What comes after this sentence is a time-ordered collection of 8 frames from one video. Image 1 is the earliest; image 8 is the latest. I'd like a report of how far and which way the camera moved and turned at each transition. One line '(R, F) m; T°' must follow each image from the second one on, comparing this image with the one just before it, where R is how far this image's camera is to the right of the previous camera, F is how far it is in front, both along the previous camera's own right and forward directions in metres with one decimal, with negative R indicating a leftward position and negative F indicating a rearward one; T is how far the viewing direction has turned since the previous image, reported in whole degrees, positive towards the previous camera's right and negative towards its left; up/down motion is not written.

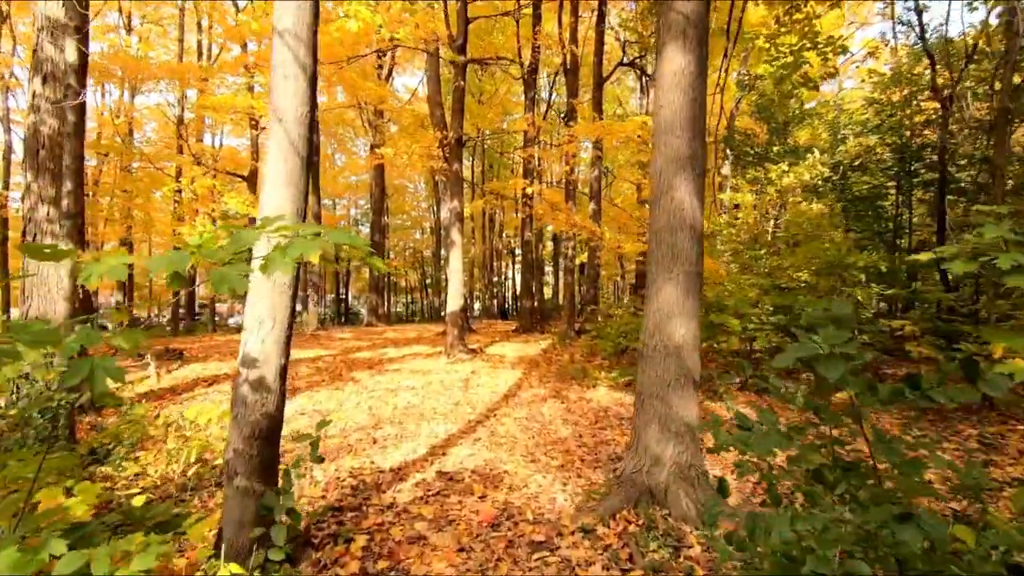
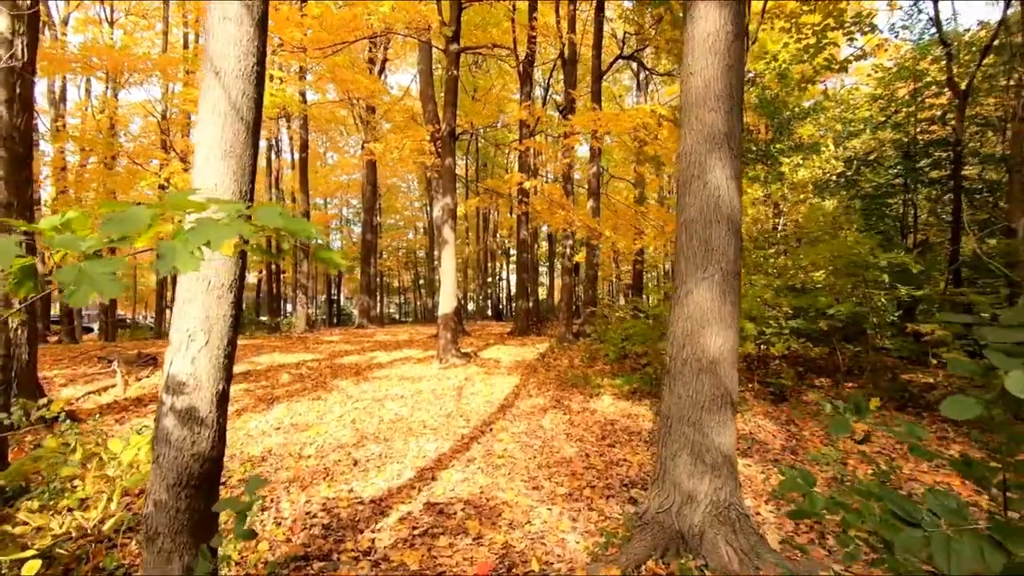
(0.0, +0.6) m; +1°
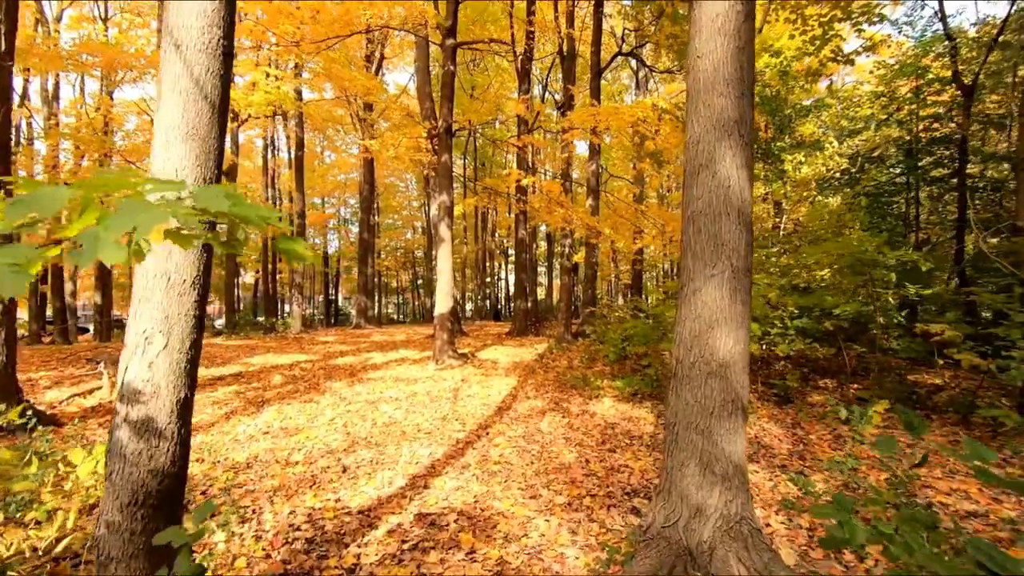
(0.0, +0.2) m; 0°
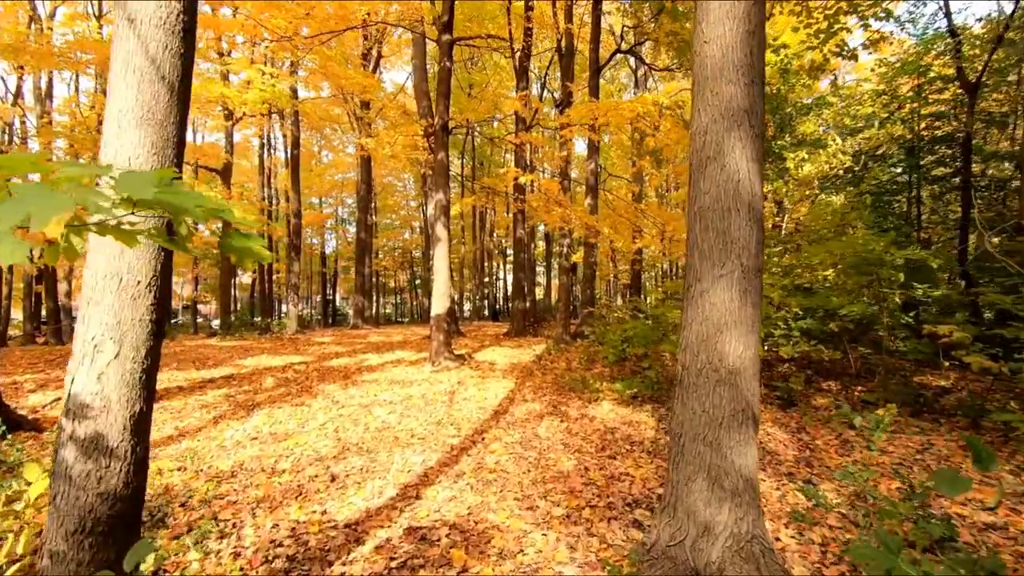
(0.0, +0.2) m; 0°
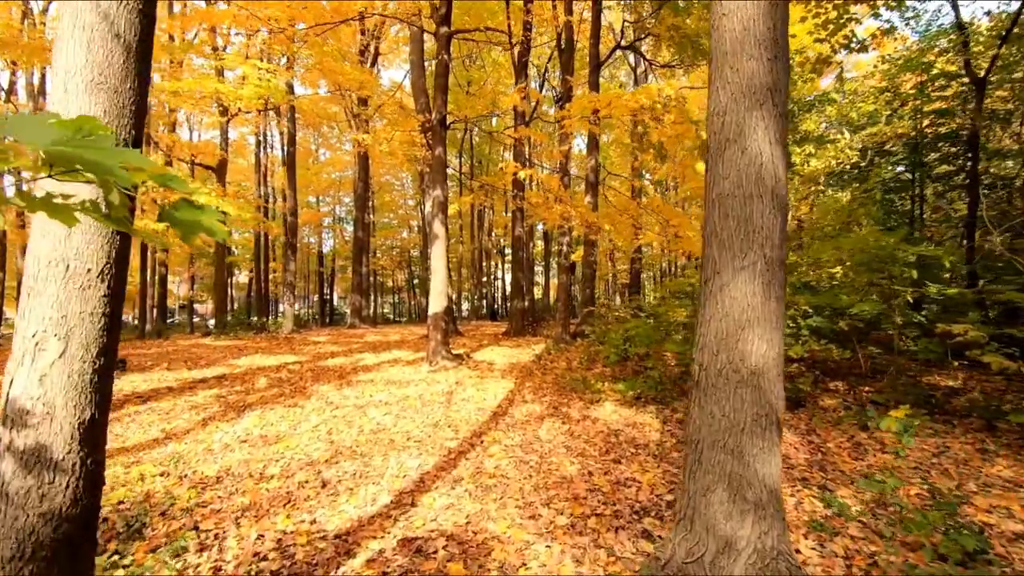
(0.0, +0.2) m; 0°
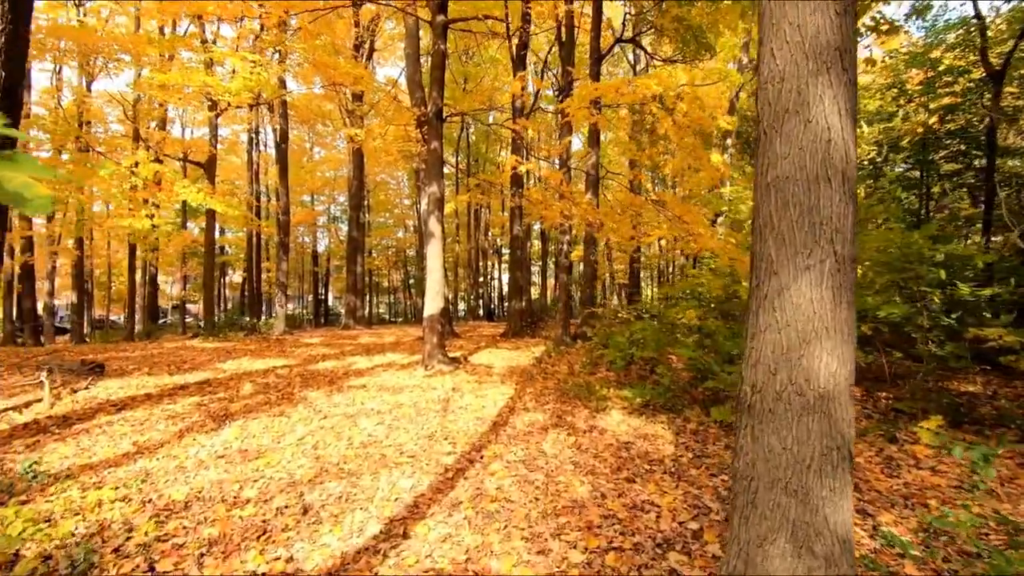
(-0.1, +0.4) m; 0°
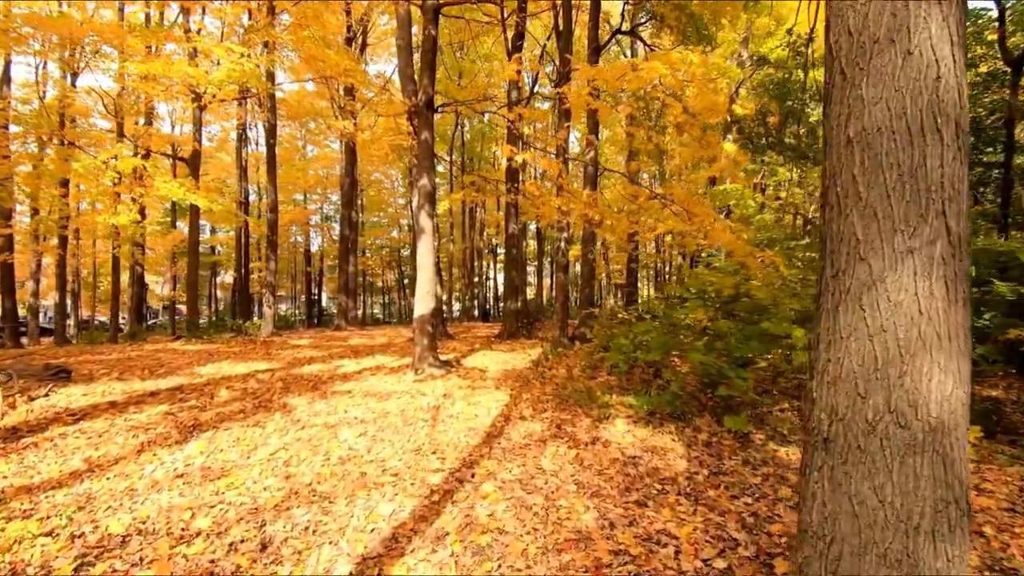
(0.0, +0.5) m; 0°
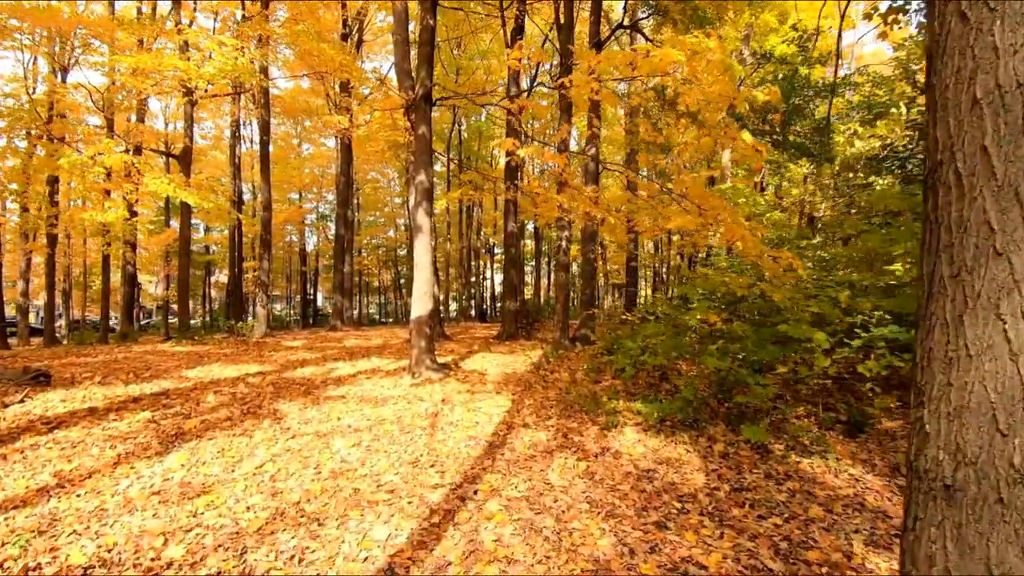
(-0.1, +0.3) m; 0°
